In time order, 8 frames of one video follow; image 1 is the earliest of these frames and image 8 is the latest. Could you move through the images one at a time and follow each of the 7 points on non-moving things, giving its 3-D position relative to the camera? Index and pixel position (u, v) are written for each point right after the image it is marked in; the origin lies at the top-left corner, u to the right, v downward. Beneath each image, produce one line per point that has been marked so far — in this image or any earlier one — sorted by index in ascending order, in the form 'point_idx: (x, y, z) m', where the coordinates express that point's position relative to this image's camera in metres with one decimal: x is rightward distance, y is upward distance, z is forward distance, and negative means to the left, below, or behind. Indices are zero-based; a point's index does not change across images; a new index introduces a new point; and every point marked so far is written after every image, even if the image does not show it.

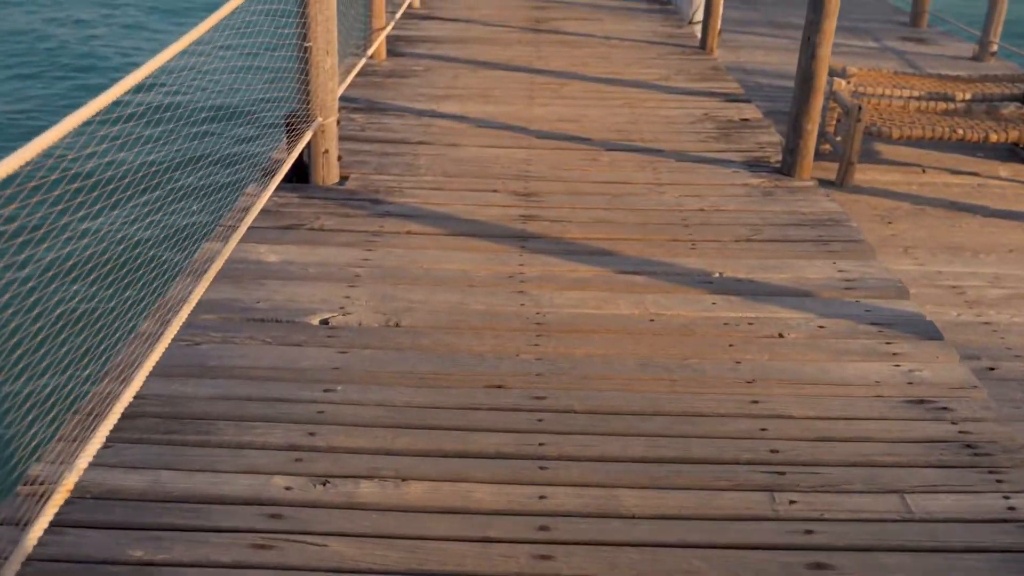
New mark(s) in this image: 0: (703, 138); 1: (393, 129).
0: (+0.9, +0.7, +4.9) m
1: (-0.6, +0.7, +4.9) m
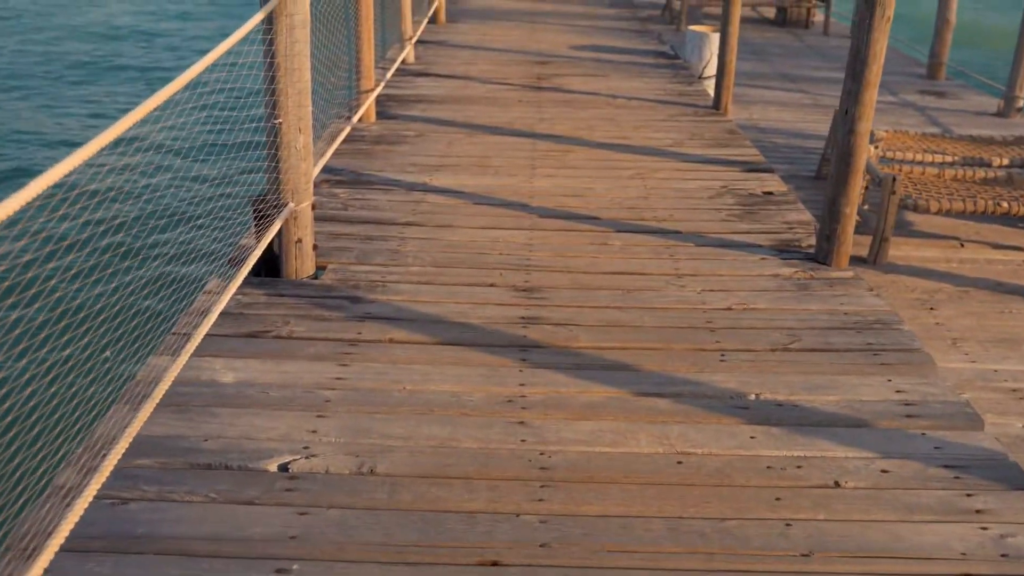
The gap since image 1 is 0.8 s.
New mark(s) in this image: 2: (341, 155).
0: (+0.9, +0.3, +4.4) m
1: (-0.6, +0.3, +4.4) m
2: (-0.8, +0.7, +5.2) m
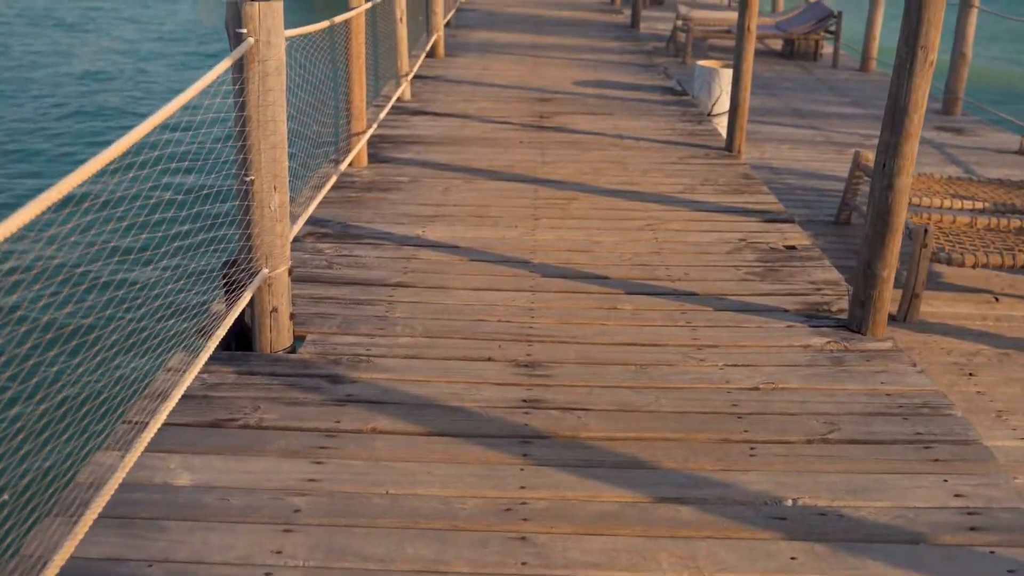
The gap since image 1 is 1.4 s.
0: (+0.9, +0.1, +4.0) m
1: (-0.6, +0.1, +4.0) m
2: (-0.8, +0.4, +4.8) m
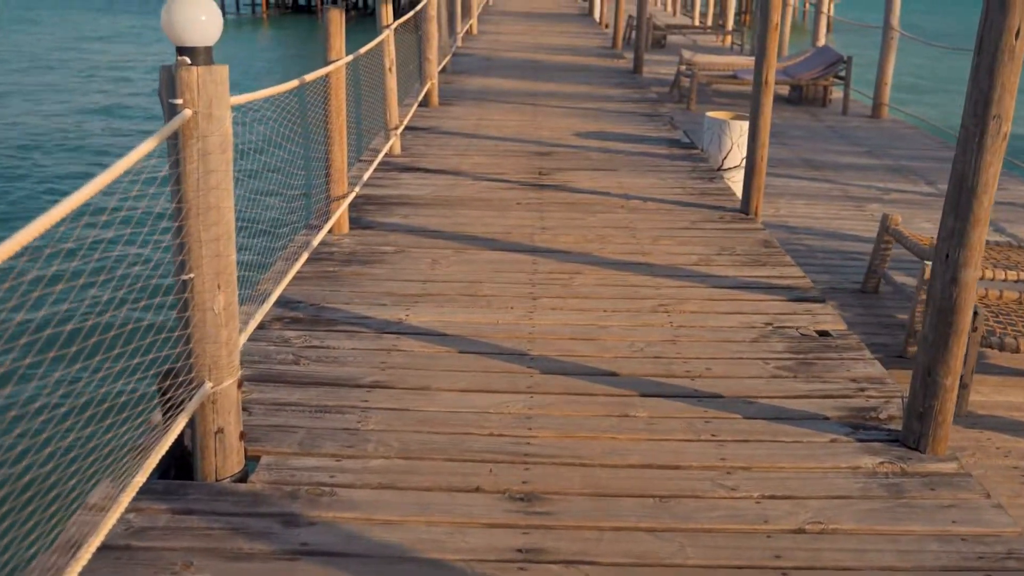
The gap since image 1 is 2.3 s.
0: (+0.9, -0.3, +3.5) m
1: (-0.6, -0.2, +3.5) m
2: (-0.9, 0.0, +4.3) m
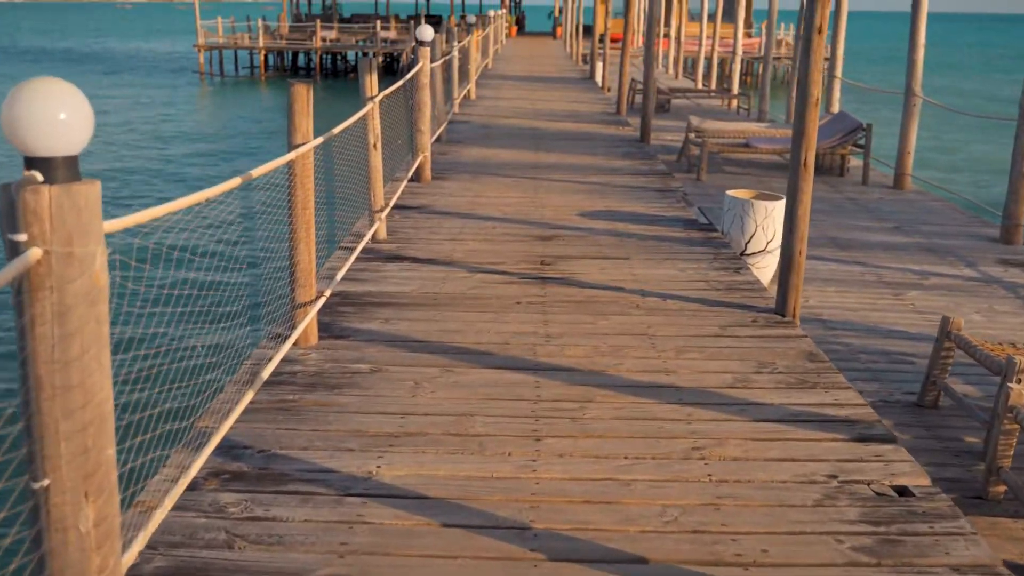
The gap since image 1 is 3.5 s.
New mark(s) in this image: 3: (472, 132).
0: (+0.9, -0.7, +2.7) m
1: (-0.6, -0.6, +2.7) m
2: (-0.9, -0.4, +3.5) m
3: (-0.4, +1.7, +11.3) m
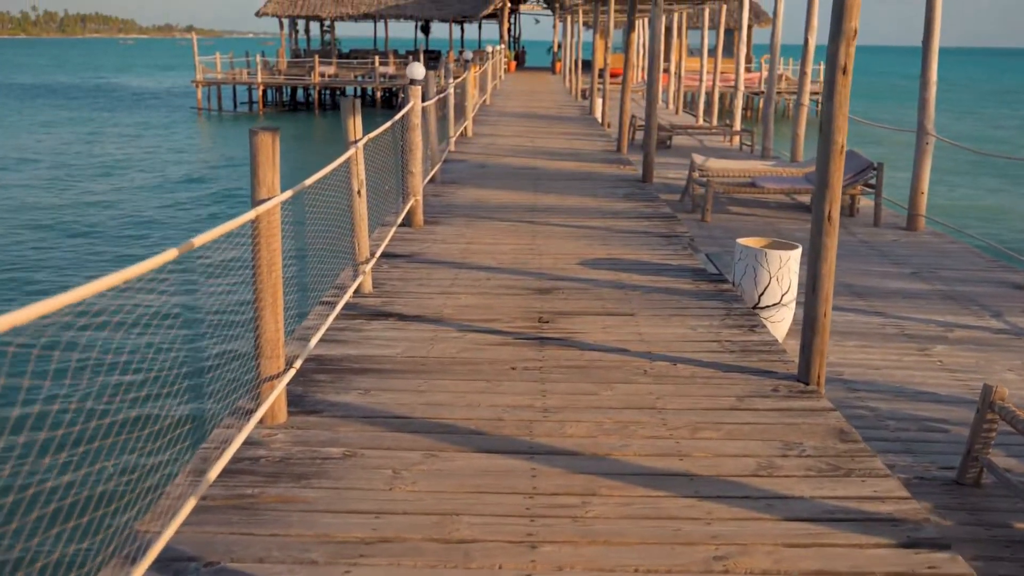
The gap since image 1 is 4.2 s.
0: (+0.8, -0.9, +2.2) m
1: (-0.6, -0.8, +2.2) m
2: (-0.9, -0.6, +3.0) m
3: (-0.5, +1.2, +10.9) m
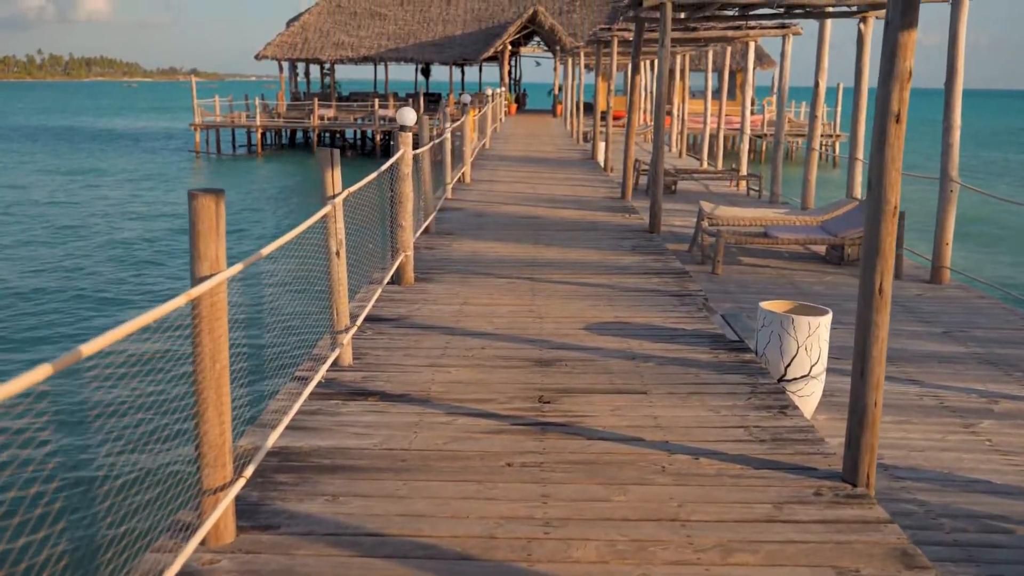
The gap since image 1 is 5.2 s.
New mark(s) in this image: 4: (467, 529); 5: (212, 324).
0: (+0.8, -1.1, +1.5) m
1: (-0.6, -1.1, +1.5) m
2: (-0.9, -0.9, +2.4) m
3: (-0.5, +0.7, +10.3) m
4: (-0.1, -0.7, +3.3) m
5: (-0.9, -0.1, +3.0) m
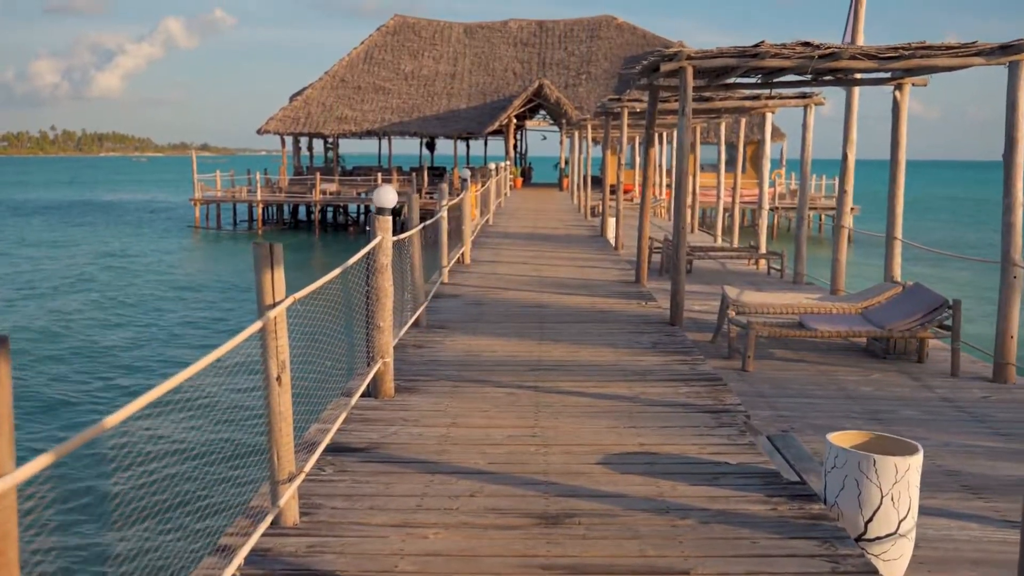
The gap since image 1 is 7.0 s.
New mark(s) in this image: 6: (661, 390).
0: (+0.8, -1.3, +0.2) m
1: (-0.7, -1.3, +0.3) m
2: (-0.9, -1.2, +1.1) m
3: (-0.5, -0.2, +9.1) m
4: (-0.2, -1.1, +2.0) m
5: (-0.9, -0.5, +1.8) m
6: (+0.9, -0.6, +6.2) m
